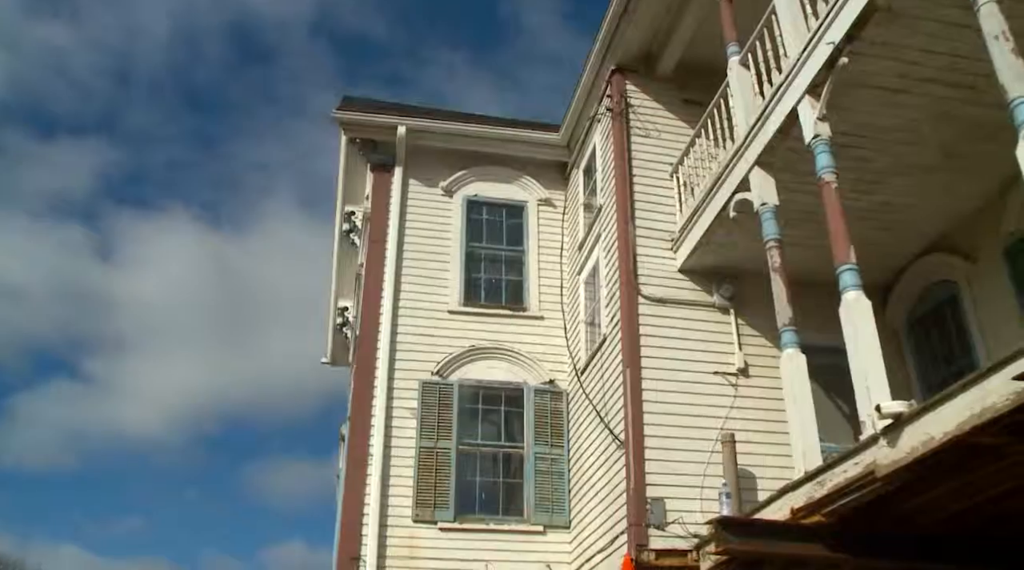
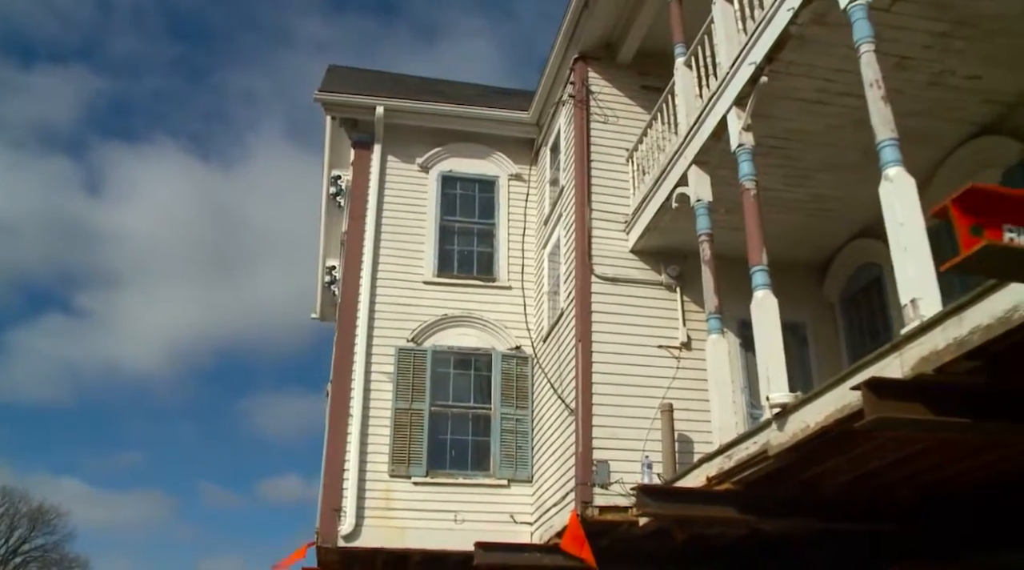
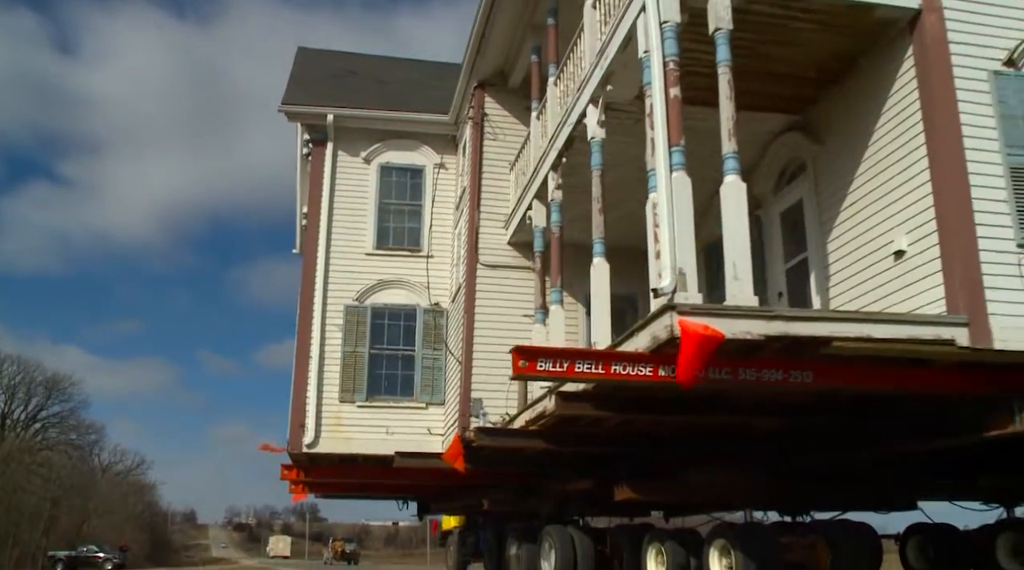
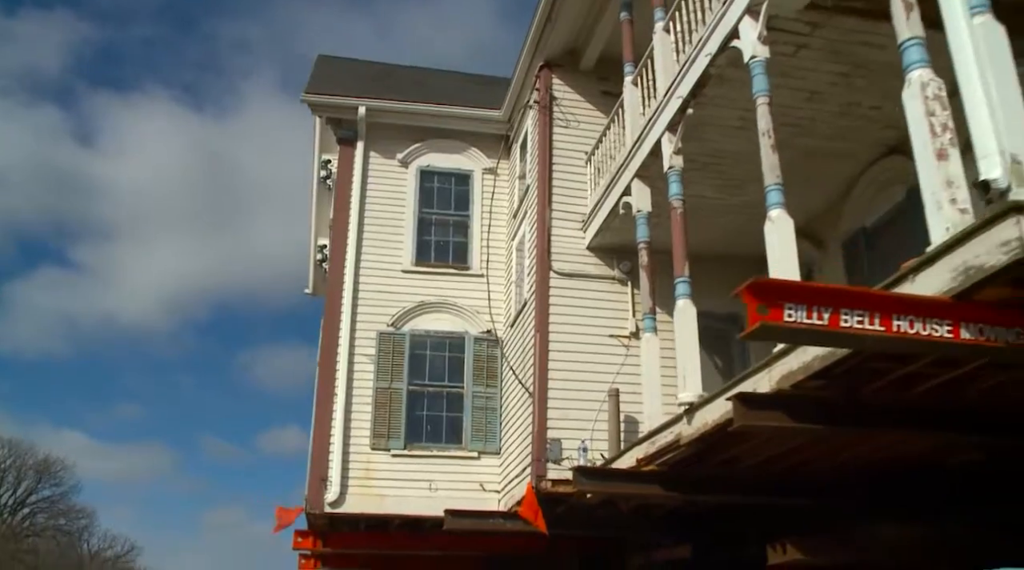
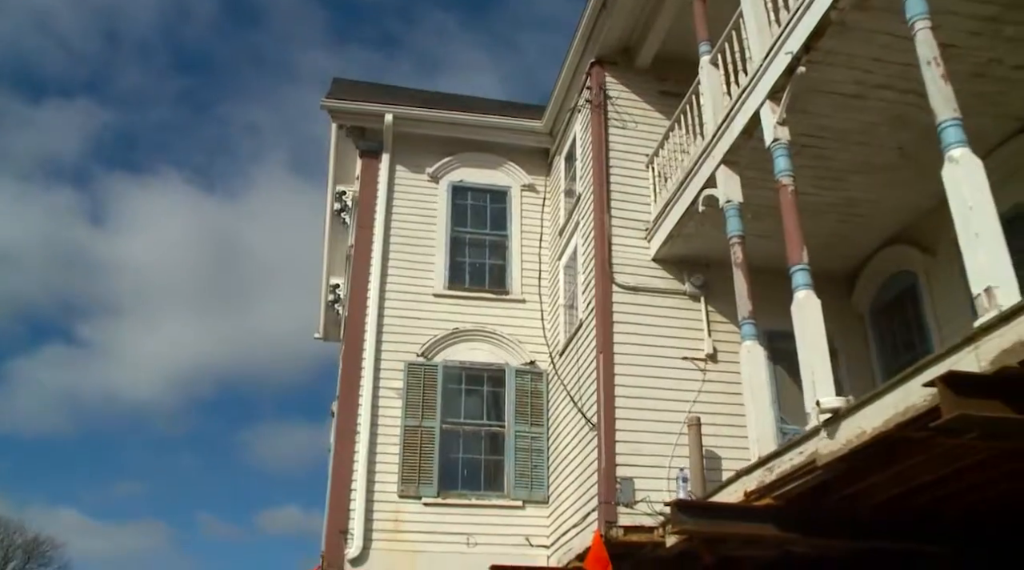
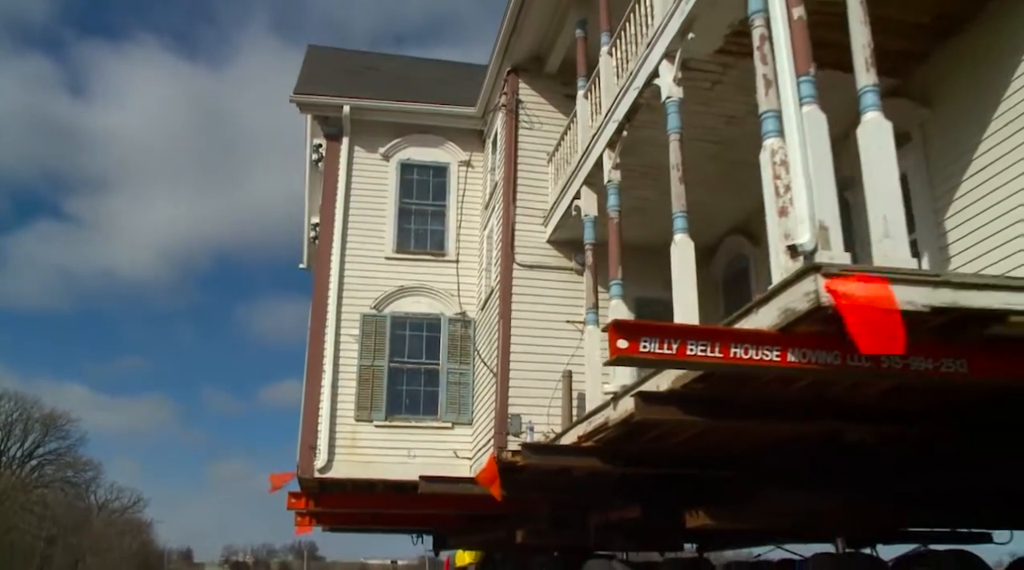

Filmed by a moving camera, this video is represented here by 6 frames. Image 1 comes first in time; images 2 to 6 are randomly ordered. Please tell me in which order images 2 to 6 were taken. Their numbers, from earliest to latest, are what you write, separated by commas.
5, 2, 4, 6, 3
